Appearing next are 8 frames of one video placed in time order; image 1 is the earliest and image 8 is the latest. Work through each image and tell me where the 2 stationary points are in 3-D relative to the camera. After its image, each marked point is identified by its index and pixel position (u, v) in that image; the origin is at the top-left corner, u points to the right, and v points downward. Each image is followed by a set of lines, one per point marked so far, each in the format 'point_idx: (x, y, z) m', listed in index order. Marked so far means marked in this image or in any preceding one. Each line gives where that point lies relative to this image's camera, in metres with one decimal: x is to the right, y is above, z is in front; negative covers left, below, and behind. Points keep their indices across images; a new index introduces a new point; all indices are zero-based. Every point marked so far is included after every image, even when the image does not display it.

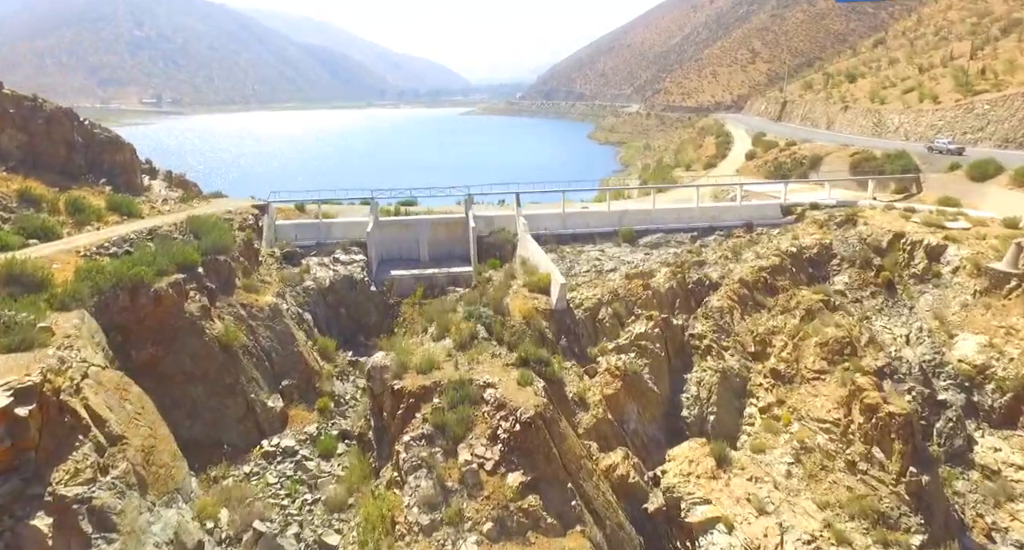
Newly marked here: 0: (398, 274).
0: (-2.4, 0.0, +12.3) m
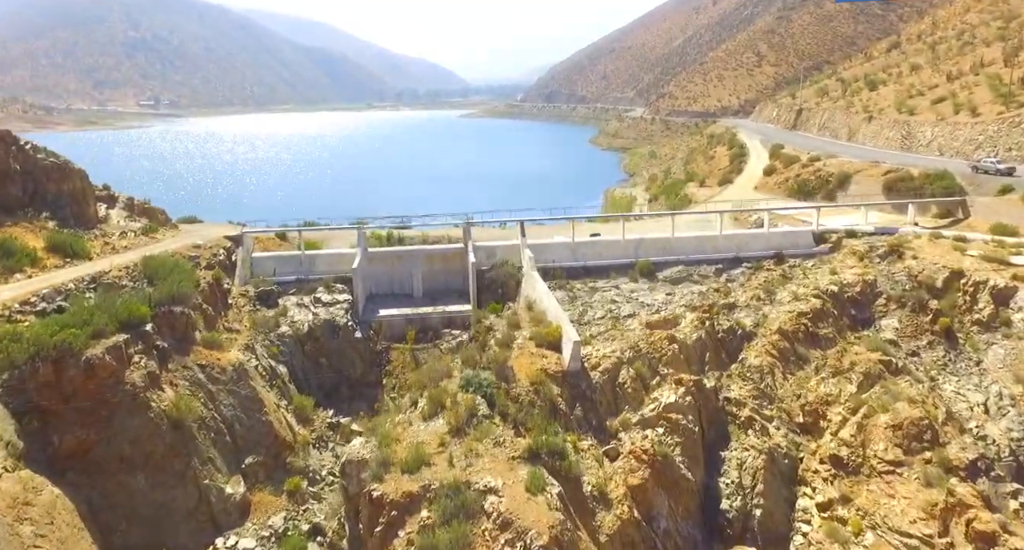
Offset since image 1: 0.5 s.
0: (-2.3, -0.8, +10.9) m
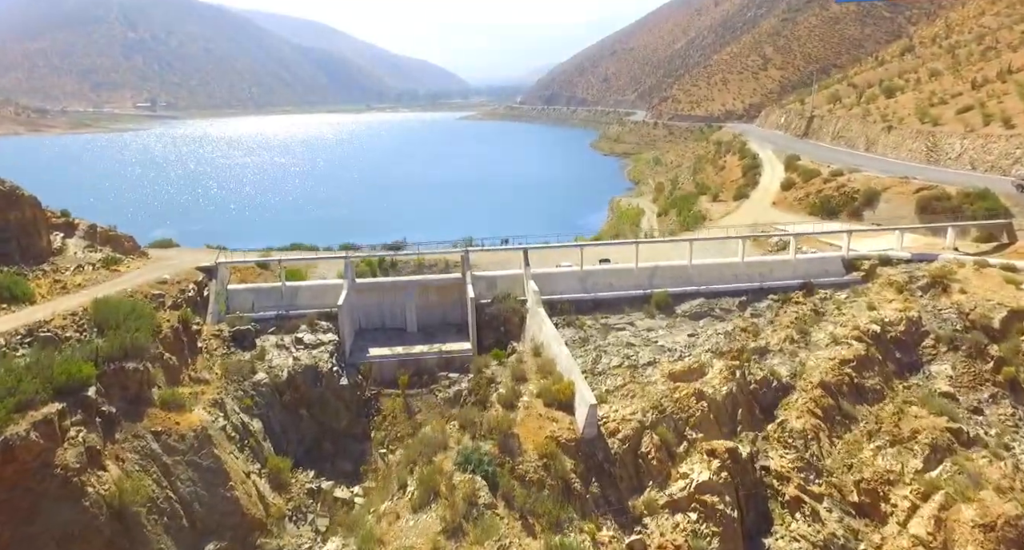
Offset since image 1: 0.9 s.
0: (-2.3, -1.4, +9.8) m
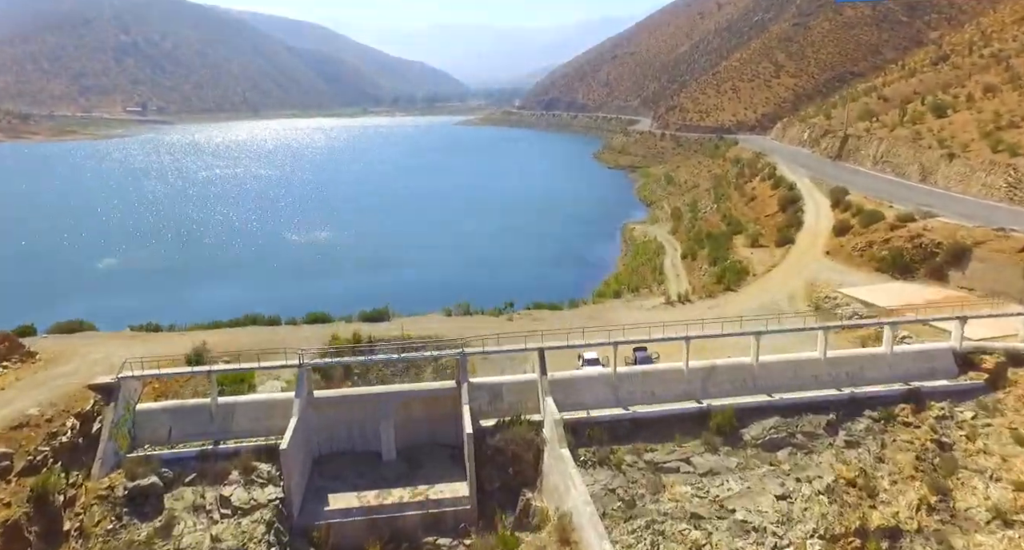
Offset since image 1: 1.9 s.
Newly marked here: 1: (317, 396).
0: (-2.1, -2.9, +7.0) m
1: (-2.7, -1.7, +8.1) m
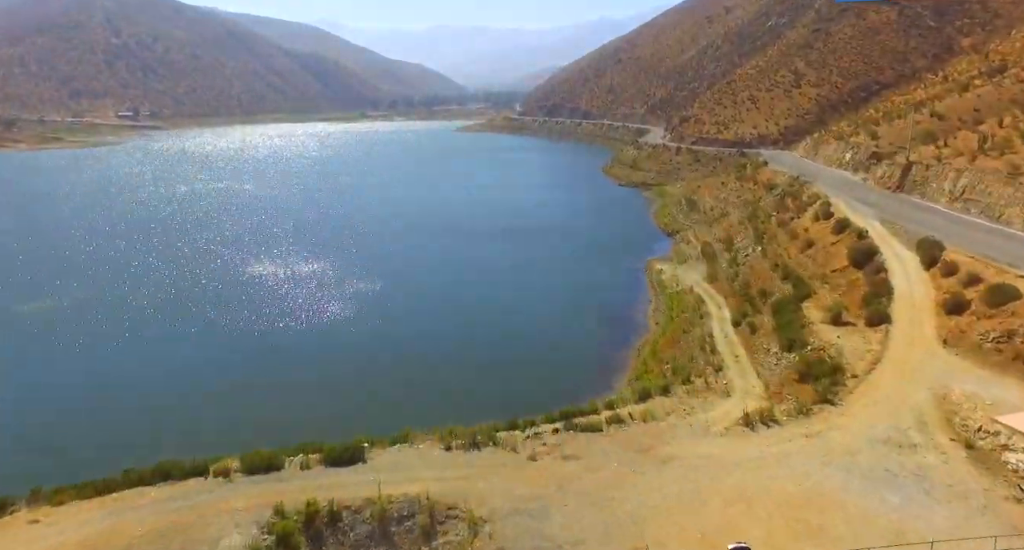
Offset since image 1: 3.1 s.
0: (-1.7, -4.7, +3.5) m
1: (-2.4, -3.5, +4.6) m
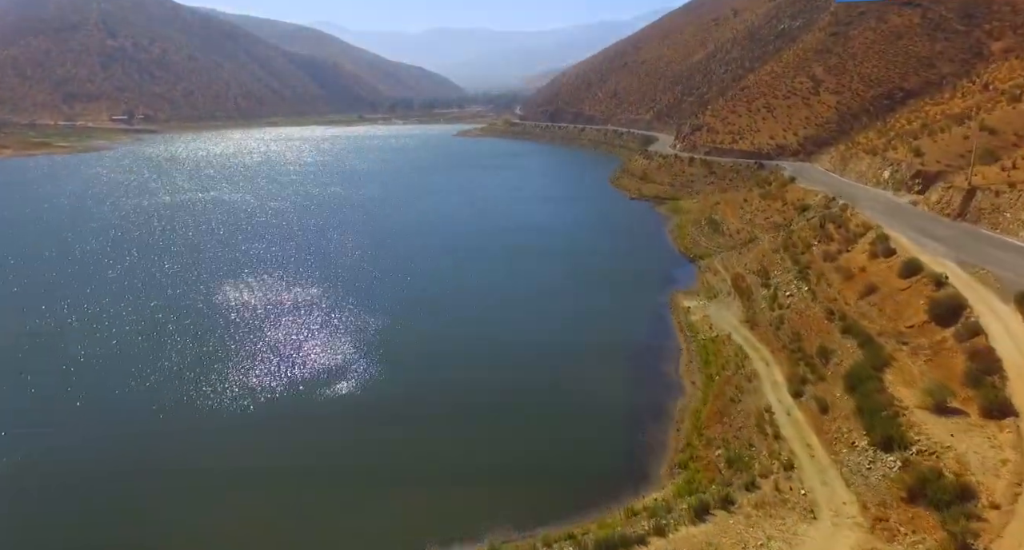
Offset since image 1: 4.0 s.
0: (-1.4, -6.0, +0.9) m
1: (-2.1, -4.7, +2.0) m
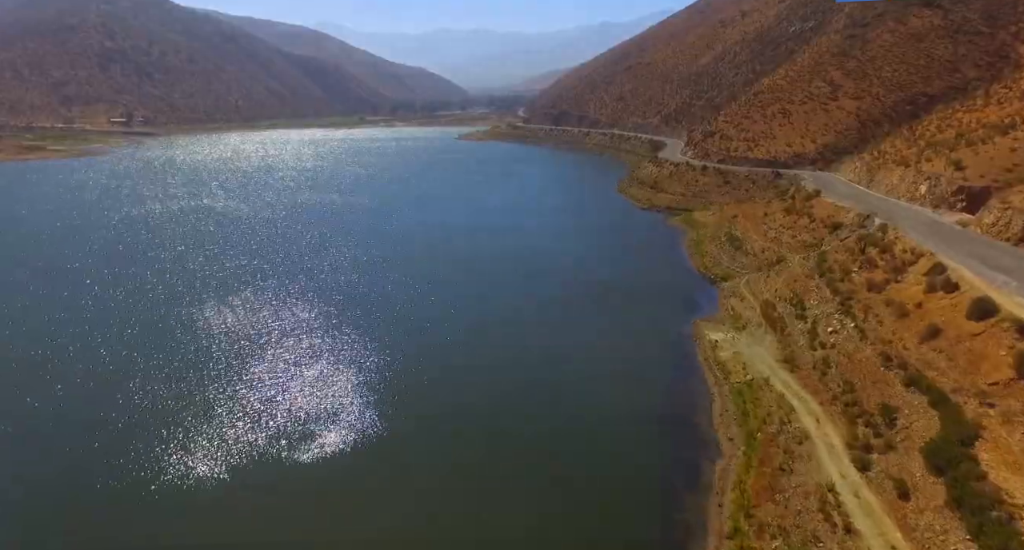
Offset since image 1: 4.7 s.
0: (-1.2, -6.9, -1.0) m
1: (-1.8, -5.6, 0.0) m
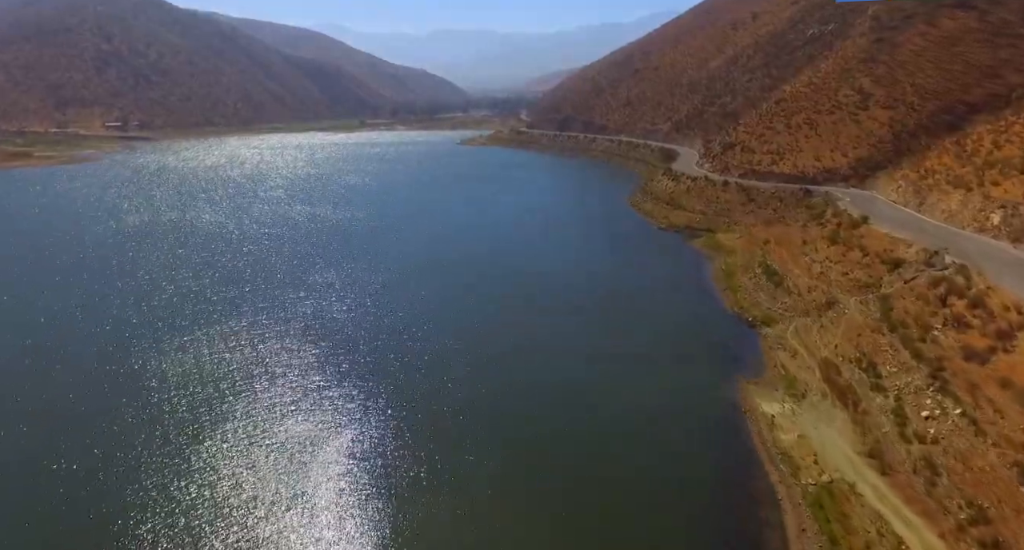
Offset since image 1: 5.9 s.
0: (-0.9, -8.4, -4.4) m
1: (-1.6, -7.2, -3.3) m
